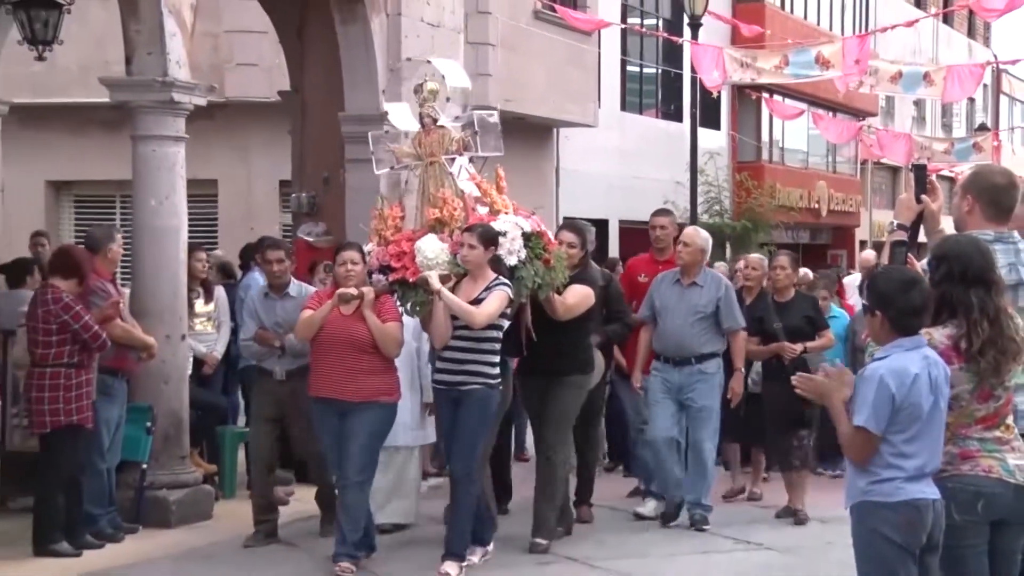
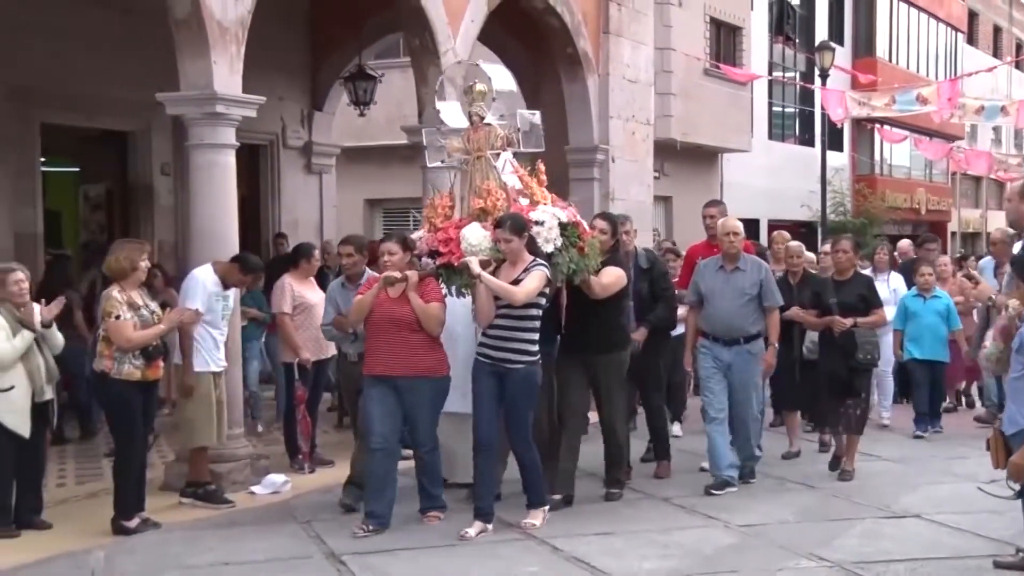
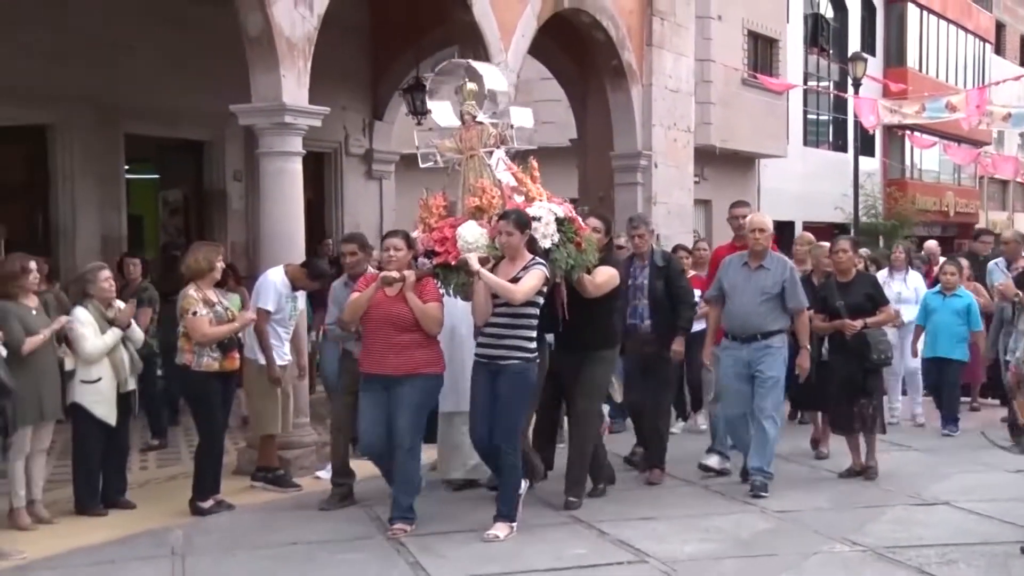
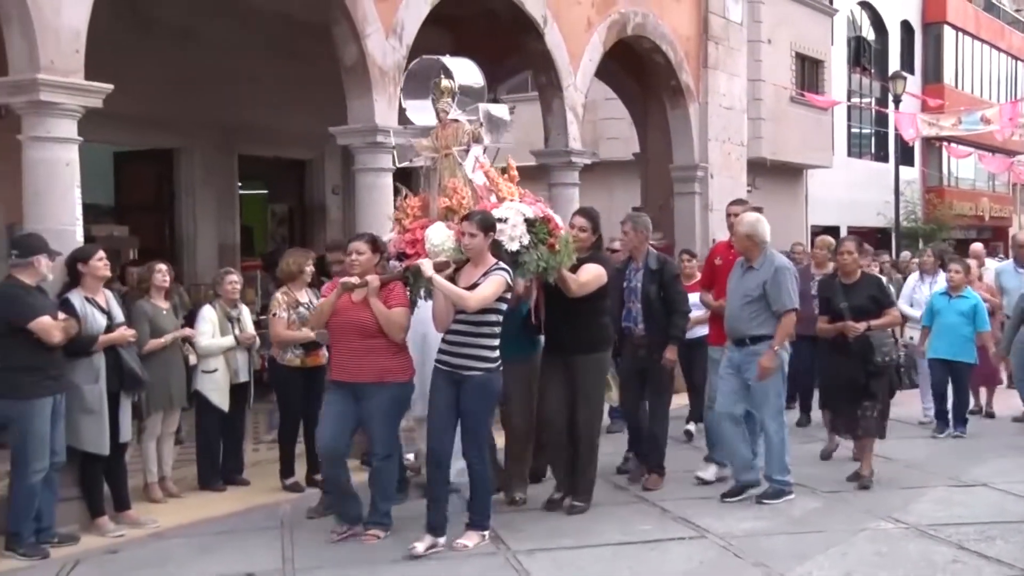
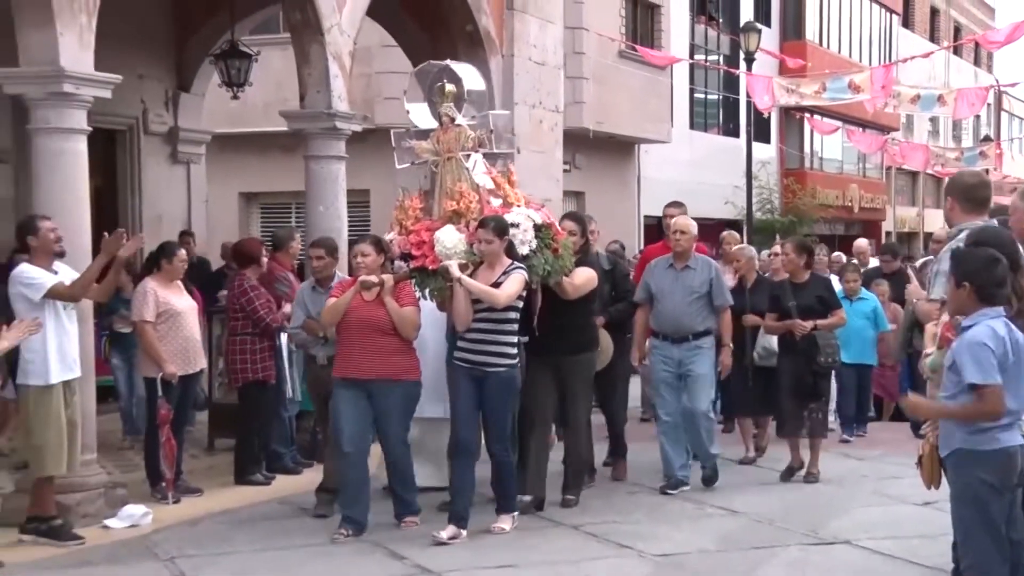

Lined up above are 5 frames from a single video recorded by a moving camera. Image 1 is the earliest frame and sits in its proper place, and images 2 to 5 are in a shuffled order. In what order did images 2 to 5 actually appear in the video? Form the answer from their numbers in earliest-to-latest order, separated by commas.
5, 2, 3, 4
